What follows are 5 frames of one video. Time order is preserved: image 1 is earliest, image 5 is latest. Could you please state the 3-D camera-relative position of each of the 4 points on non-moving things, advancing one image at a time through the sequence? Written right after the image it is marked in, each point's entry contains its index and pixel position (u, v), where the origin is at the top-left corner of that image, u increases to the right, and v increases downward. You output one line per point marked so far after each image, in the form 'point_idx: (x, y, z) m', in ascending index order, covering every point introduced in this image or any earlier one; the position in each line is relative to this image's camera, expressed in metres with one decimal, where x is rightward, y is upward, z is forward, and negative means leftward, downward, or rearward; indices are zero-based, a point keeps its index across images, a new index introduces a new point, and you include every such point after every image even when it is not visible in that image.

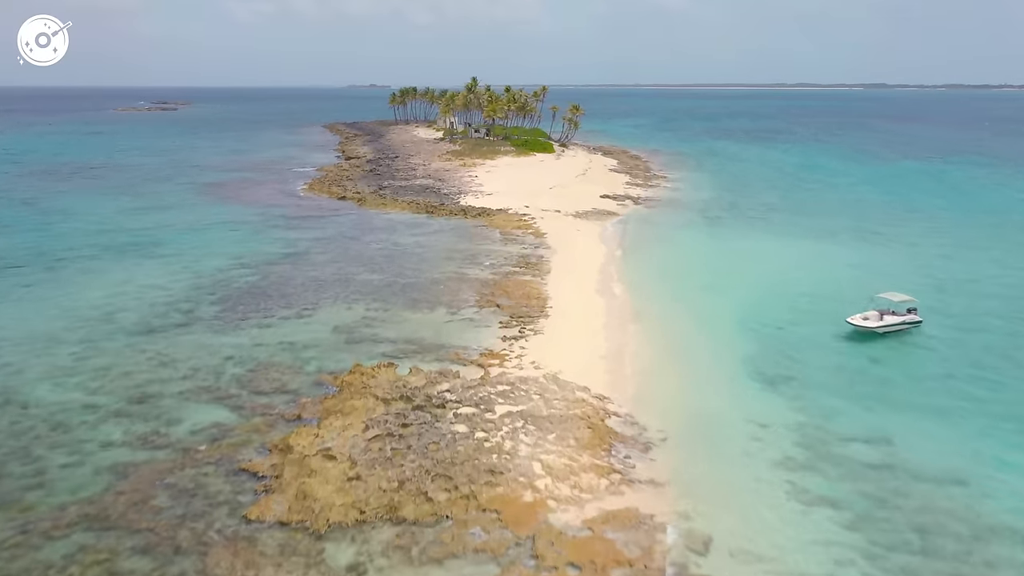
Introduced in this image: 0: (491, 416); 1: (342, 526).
0: (-0.5, -3.2, +15.9) m
1: (-3.3, -4.6, +12.3) m
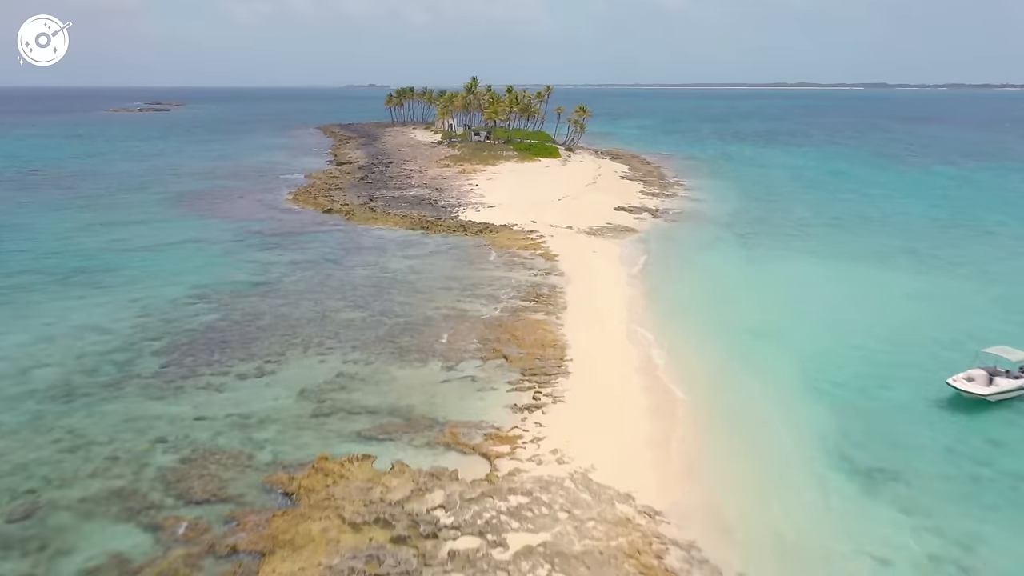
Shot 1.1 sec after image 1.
0: (-0.2, -4.7, +11.2) m
1: (-3.0, -6.1, +7.7) m
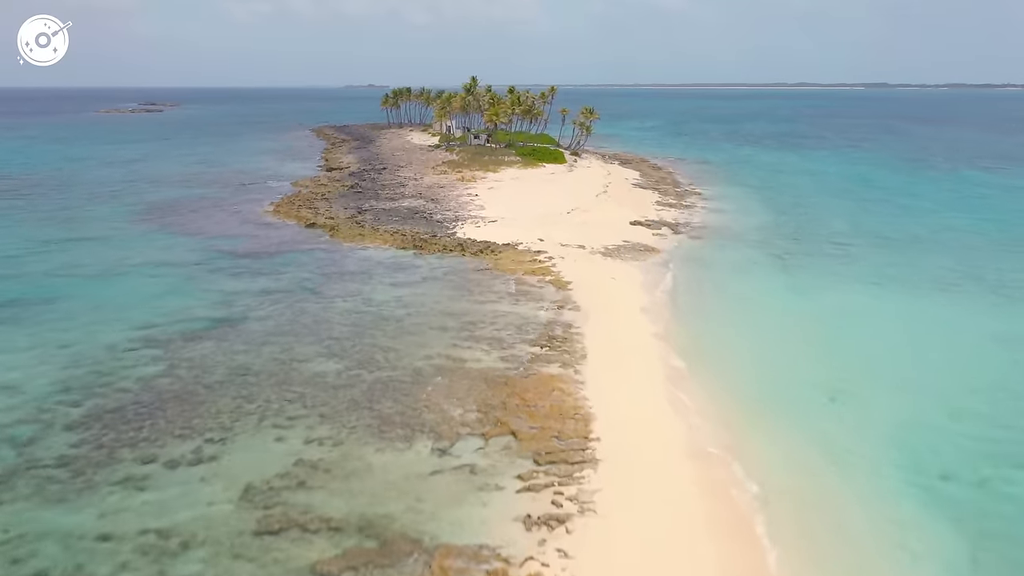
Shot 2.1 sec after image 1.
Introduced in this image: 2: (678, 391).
0: (+0.1, -6.2, +6.8) m
1: (-2.7, -7.6, +3.3) m
2: (+4.9, -2.9, +18.5) m
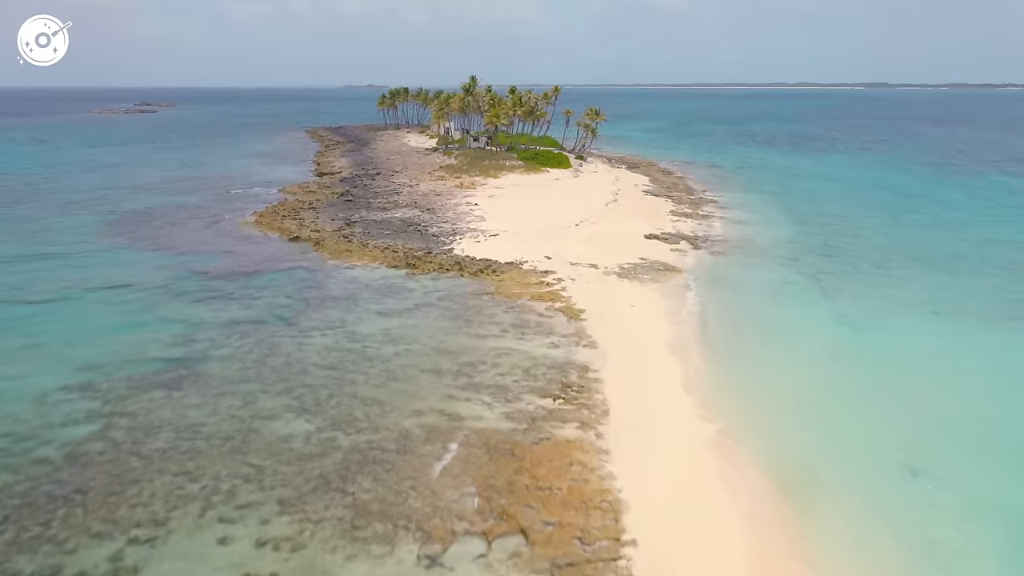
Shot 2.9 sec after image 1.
0: (+0.3, -7.3, +3.3) m
1: (-2.5, -8.7, -0.2) m
2: (+5.0, -4.0, +15.0) m
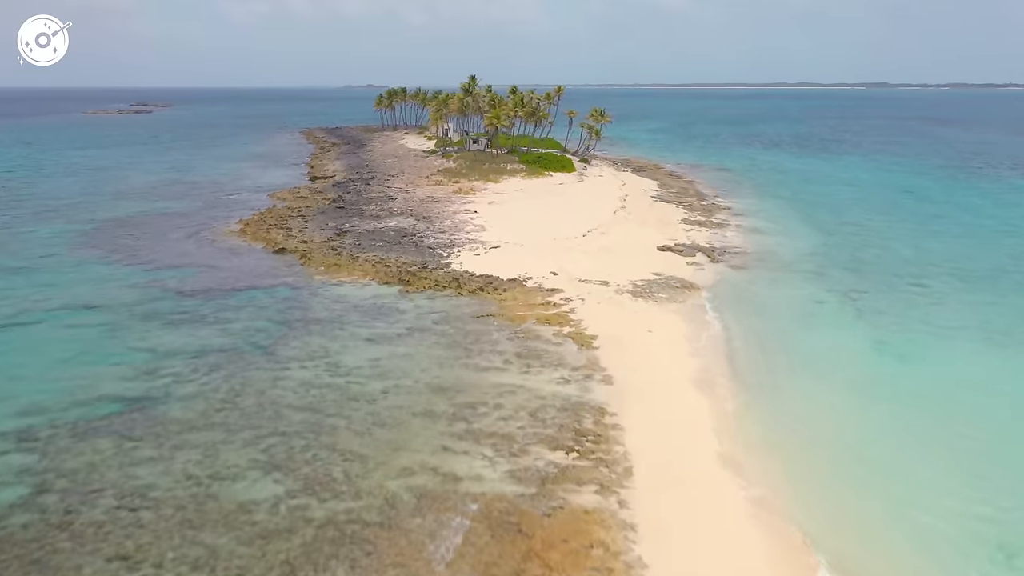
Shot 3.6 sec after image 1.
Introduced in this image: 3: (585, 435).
0: (+0.4, -8.1, +0.8) m
1: (-2.4, -9.6, -2.8) m
2: (+5.2, -4.8, +12.4) m
3: (+1.8, -3.7, +15.9) m
